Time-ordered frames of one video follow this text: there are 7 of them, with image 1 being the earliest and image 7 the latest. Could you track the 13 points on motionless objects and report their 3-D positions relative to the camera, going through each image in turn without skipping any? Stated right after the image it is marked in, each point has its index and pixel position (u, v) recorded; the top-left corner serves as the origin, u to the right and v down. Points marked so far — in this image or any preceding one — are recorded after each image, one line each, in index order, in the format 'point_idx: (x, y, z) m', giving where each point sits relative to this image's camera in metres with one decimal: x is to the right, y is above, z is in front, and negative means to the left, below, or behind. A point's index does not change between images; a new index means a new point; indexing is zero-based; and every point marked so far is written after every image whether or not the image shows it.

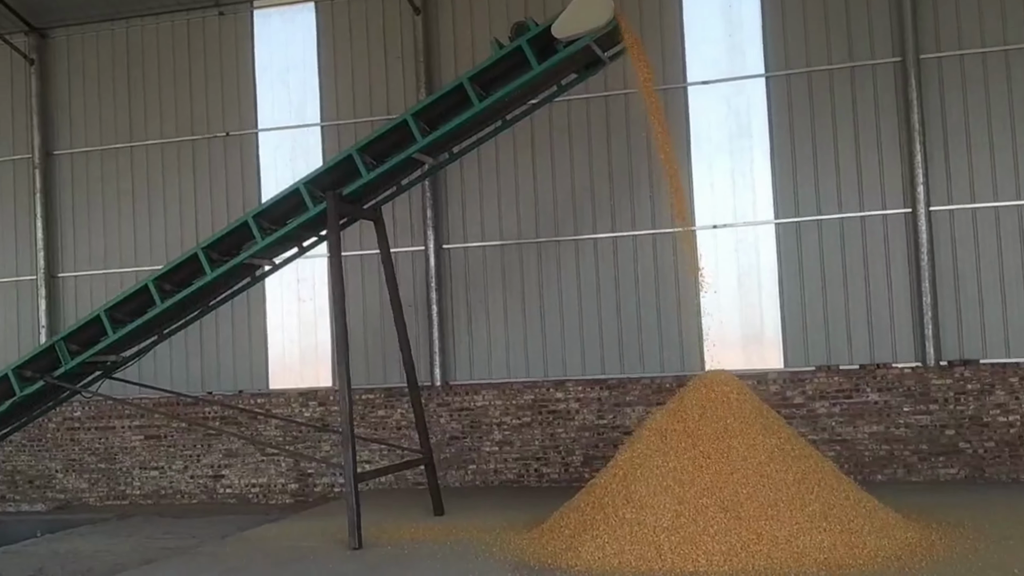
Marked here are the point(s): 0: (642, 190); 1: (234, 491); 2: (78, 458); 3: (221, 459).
0: (+1.4, +1.0, +11.3) m
1: (-3.2, -2.3, +12.1) m
2: (-5.1, -2.0, +12.6) m
3: (-3.3, -1.9, +12.2) m
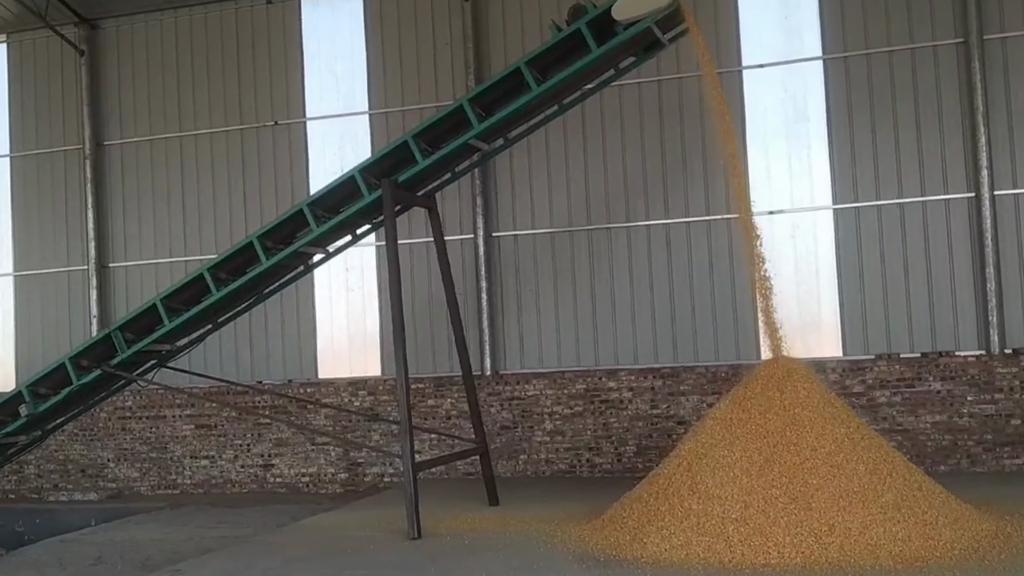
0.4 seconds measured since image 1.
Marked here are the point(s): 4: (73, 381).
0: (+1.9, +1.2, +11.1) m
1: (-2.6, -2.2, +12.1) m
2: (-4.5, -1.9, +12.7) m
3: (-2.7, -1.8, +12.1) m
4: (-3.9, -0.8, +9.6) m
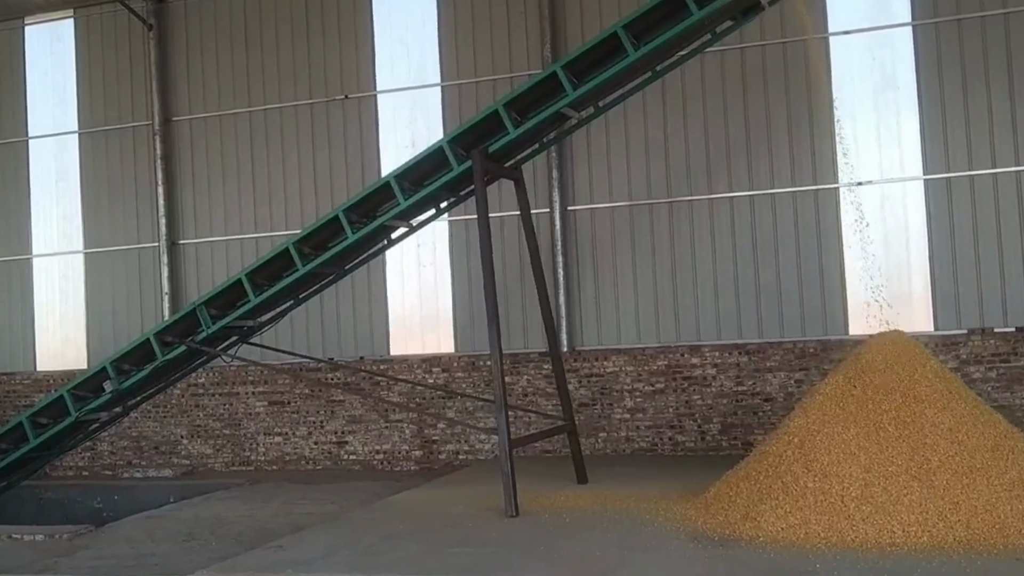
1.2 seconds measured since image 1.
0: (+2.7, +1.4, +10.8) m
1: (-1.7, -1.9, +12.0) m
2: (-3.7, -1.6, +12.6) m
3: (-1.9, -1.6, +12.0) m
4: (-3.1, -0.6, +9.5) m
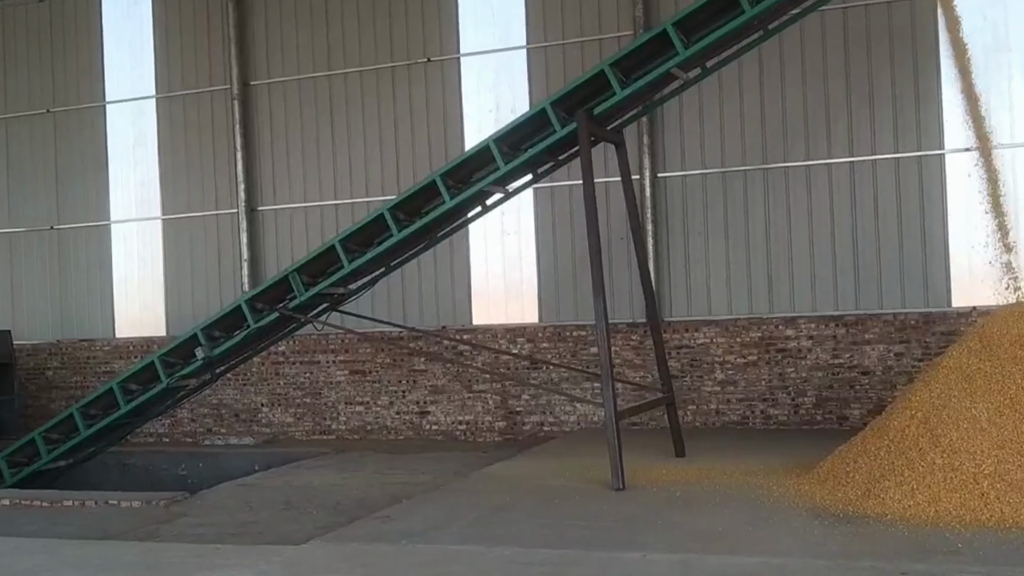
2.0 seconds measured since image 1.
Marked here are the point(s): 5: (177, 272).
0: (+3.6, +1.7, +10.4) m
1: (-0.8, -1.6, +11.9) m
2: (-2.7, -1.2, +12.6) m
3: (-1.0, -1.2, +11.9) m
4: (-2.3, -0.3, +9.4) m
5: (-4.2, +0.2, +13.2) m
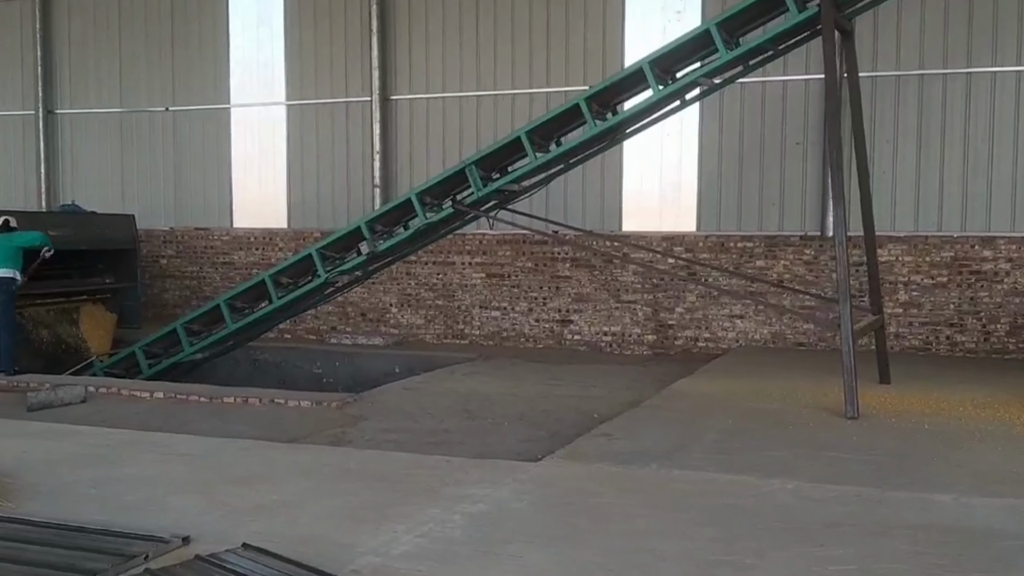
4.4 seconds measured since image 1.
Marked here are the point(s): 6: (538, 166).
0: (+5.3, +2.4, +9.4) m
1: (+0.8, -0.5, +11.2) m
2: (-1.1, 0.0, +11.9) m
3: (+0.6, -0.2, +11.2) m
4: (-0.8, +0.6, +8.7) m
5: (-2.5, +1.5, +12.5) m
6: (+0.2, +0.9, +8.2) m
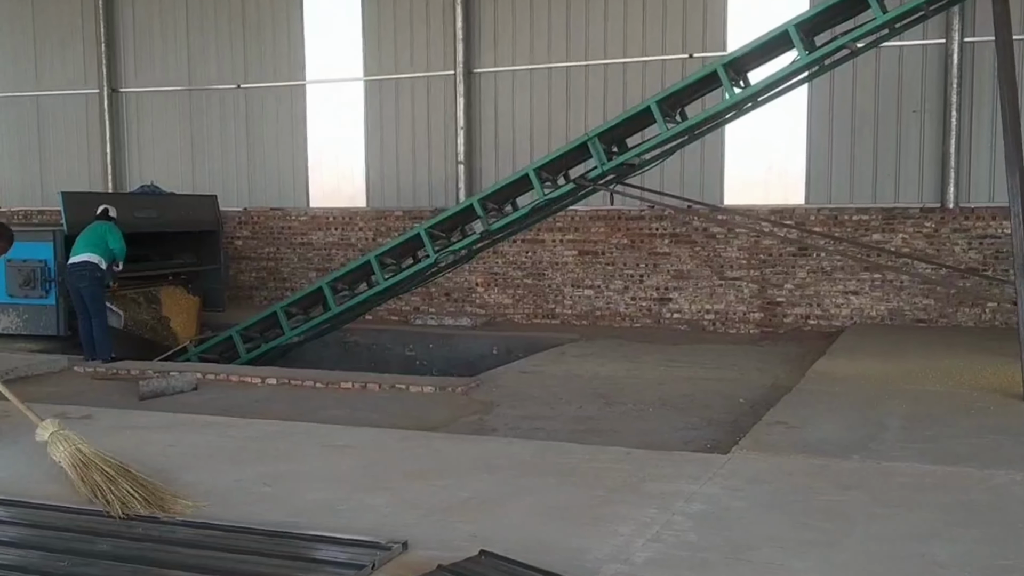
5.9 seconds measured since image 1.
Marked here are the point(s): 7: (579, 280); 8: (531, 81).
0: (+6.2, +2.7, +8.9) m
1: (+1.8, -0.3, +10.8) m
2: (-0.1, +0.2, +11.5) m
3: (+1.6, +0.1, +10.8) m
4: (+0.2, +0.7, +8.3) m
5: (-1.5, +1.7, +12.1) m
6: (+1.1, +1.1, +7.8) m
7: (+0.7, +0.1, +11.2) m
8: (+0.2, +2.2, +11.3) m
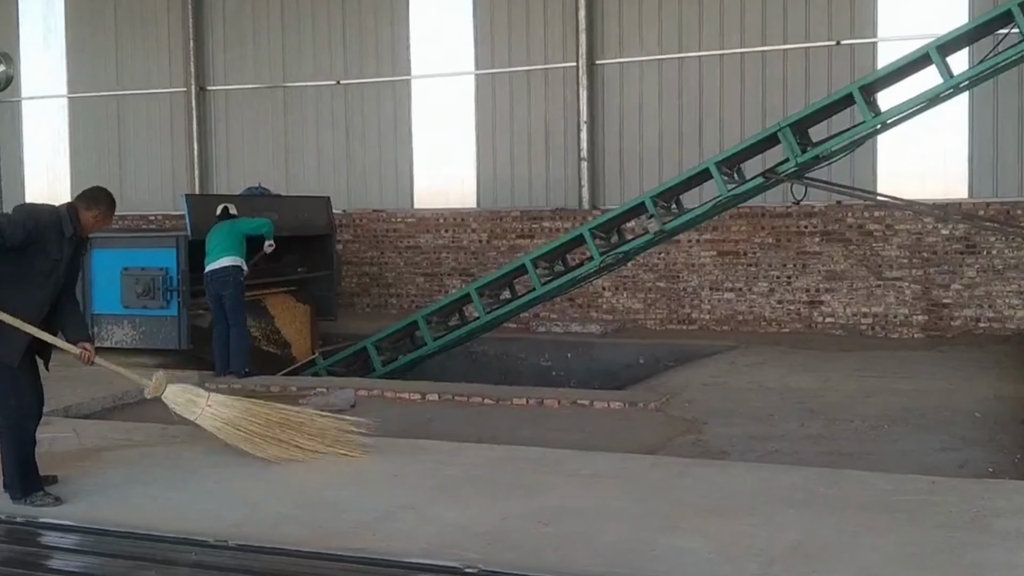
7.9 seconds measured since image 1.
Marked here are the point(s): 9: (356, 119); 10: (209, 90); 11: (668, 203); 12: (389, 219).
0: (+7.5, +2.7, +8.1) m
1: (+3.1, -0.3, +10.1) m
2: (+1.2, +0.1, +10.9) m
3: (+2.9, +0.1, +10.1) m
4: (+1.5, +0.7, +7.6) m
5: (-0.2, +1.7, +11.4) m
6: (+2.4, +1.1, +7.1) m
7: (+2.1, +0.1, +10.5) m
8: (+1.5, +2.2, +10.7) m
9: (-1.8, +2.0, +12.3) m
10: (-3.8, +2.5, +13.3) m
11: (+1.2, +0.6, +7.8) m
12: (-1.4, +0.8, +12.0) m
